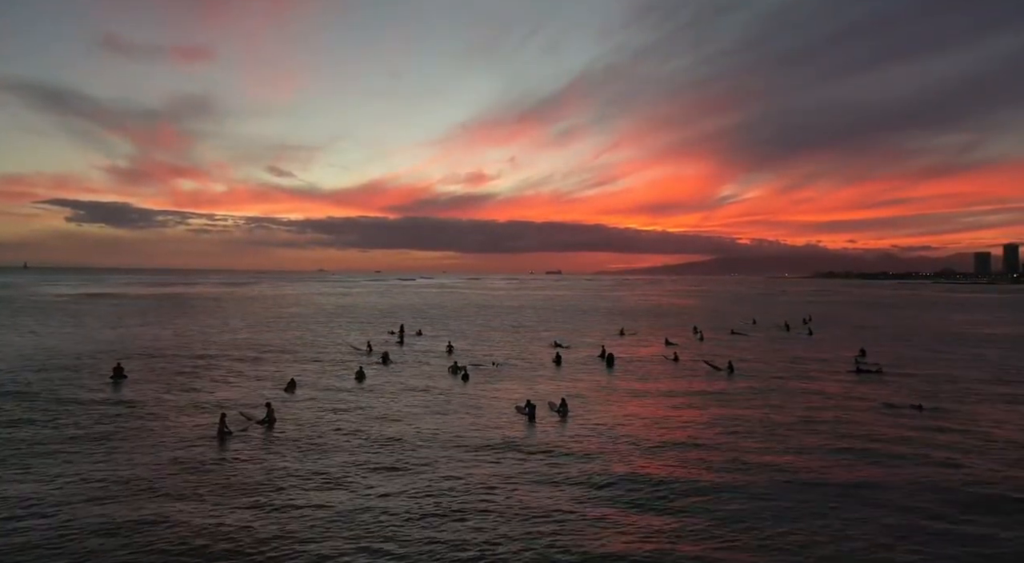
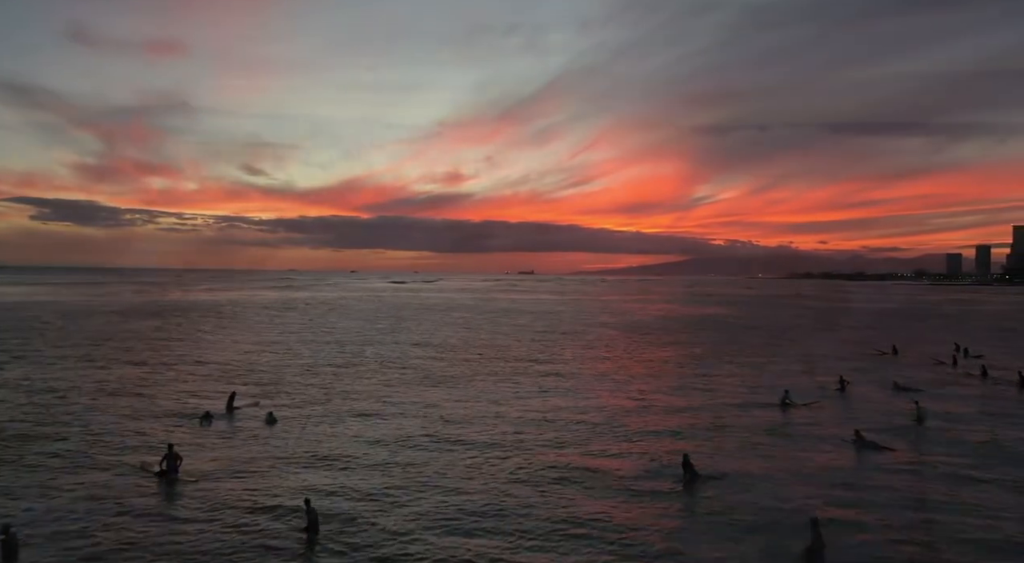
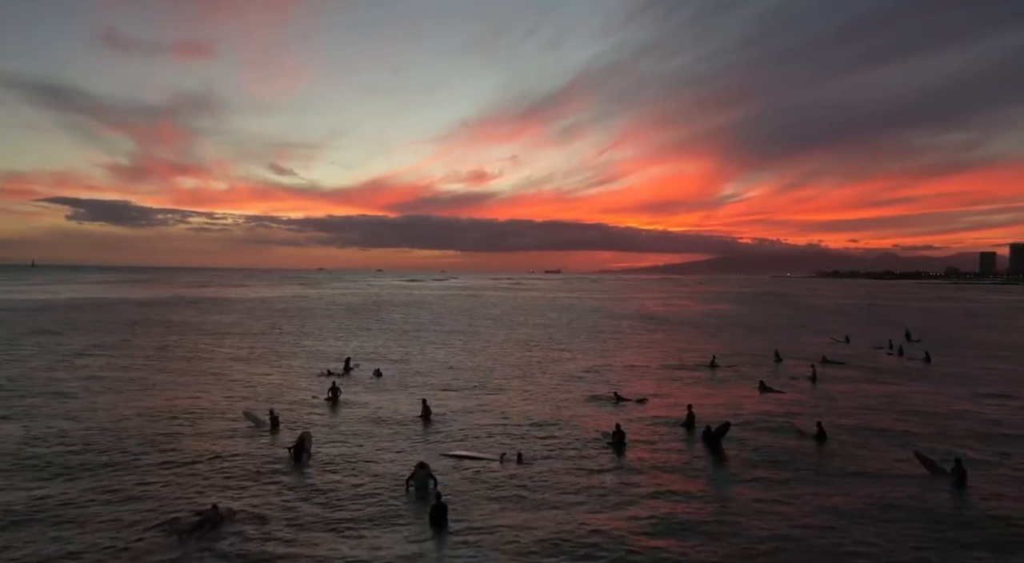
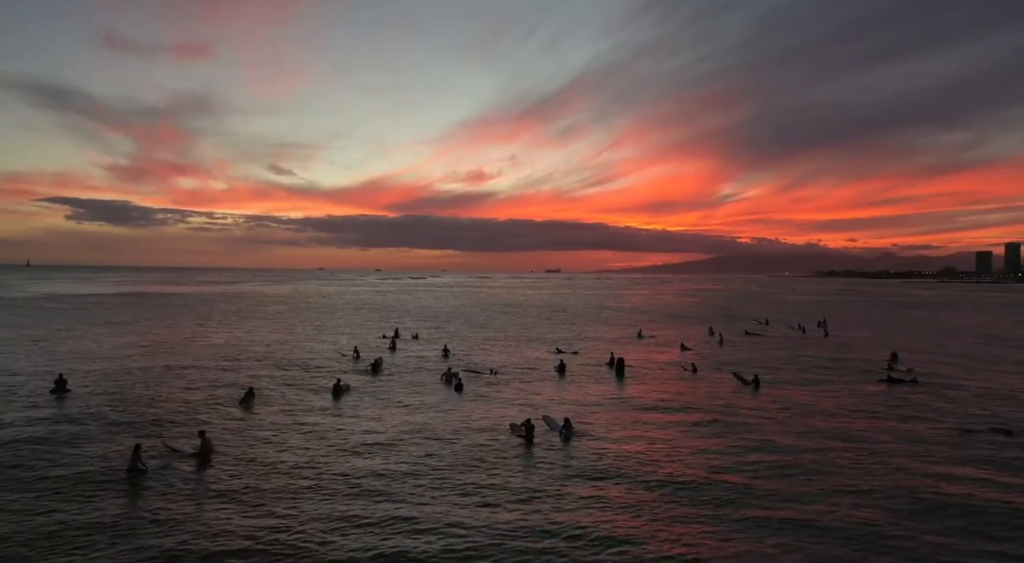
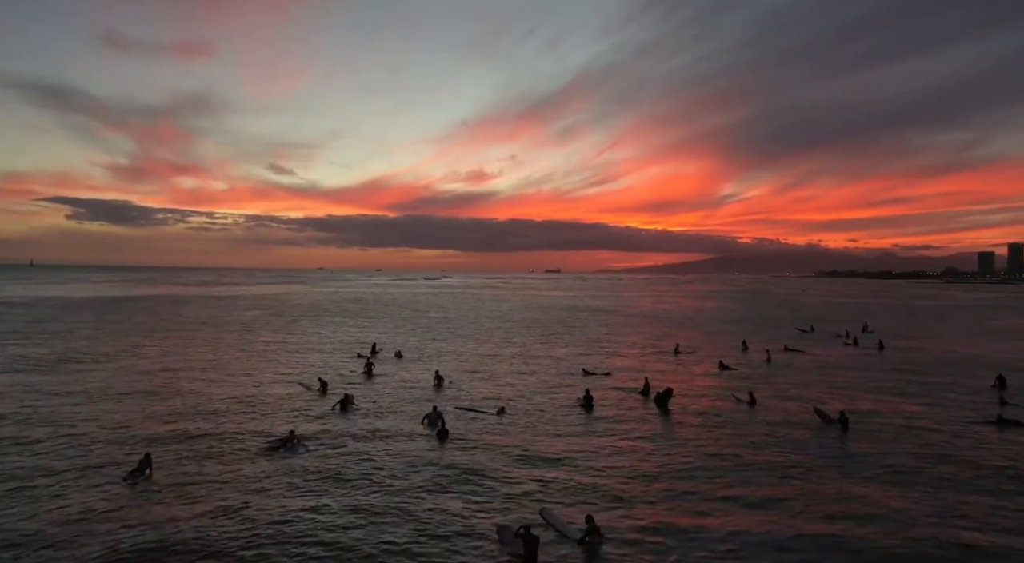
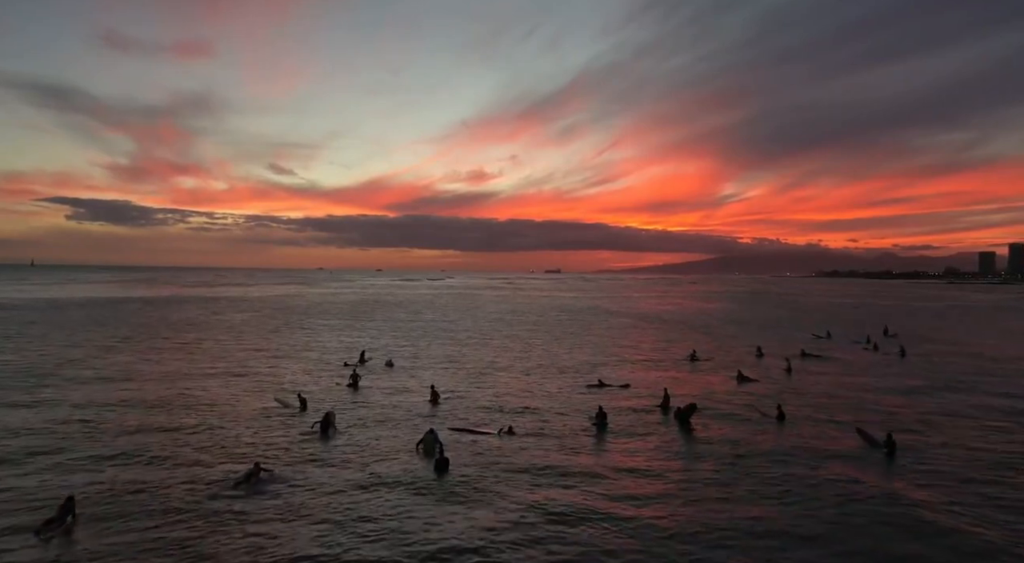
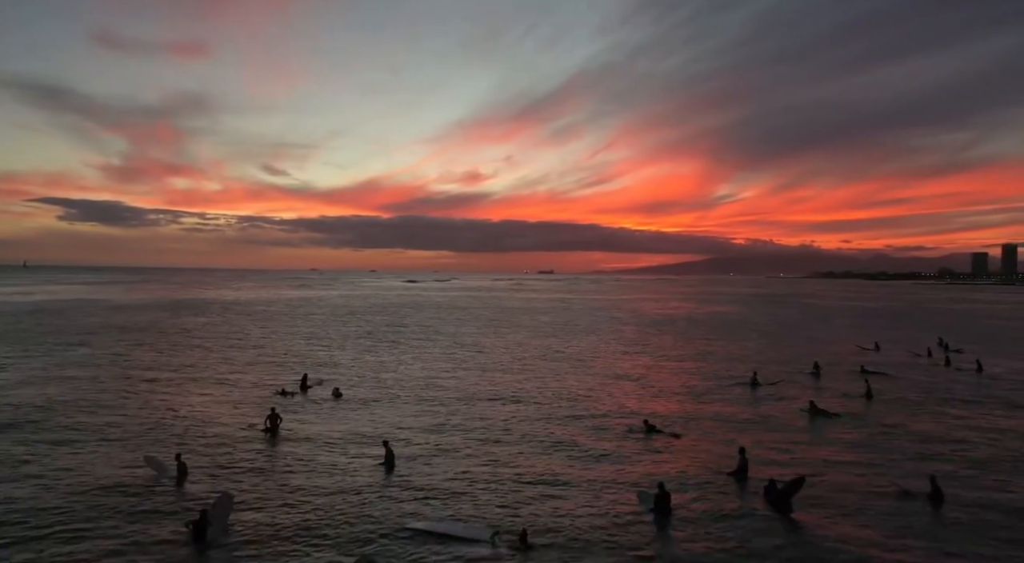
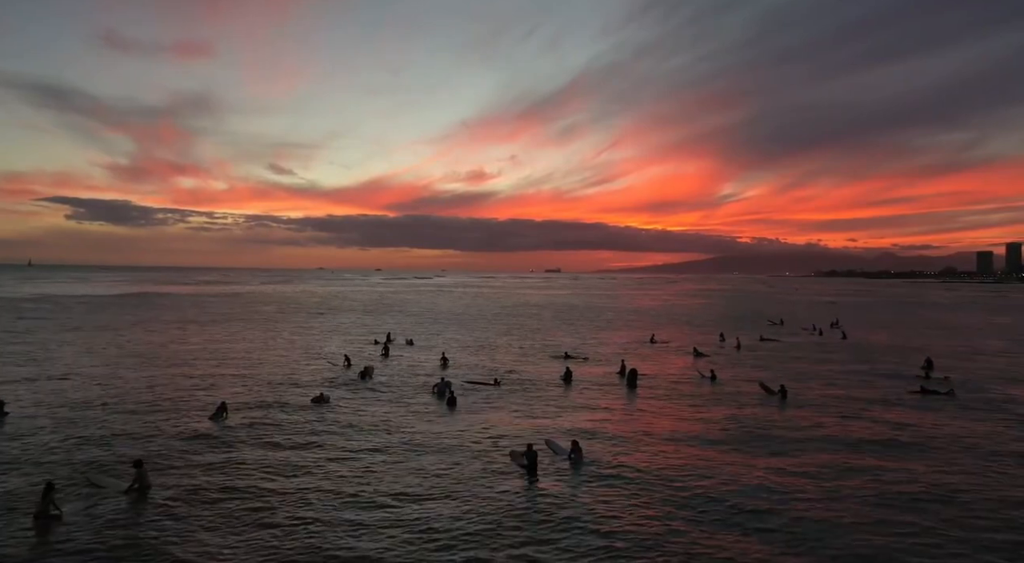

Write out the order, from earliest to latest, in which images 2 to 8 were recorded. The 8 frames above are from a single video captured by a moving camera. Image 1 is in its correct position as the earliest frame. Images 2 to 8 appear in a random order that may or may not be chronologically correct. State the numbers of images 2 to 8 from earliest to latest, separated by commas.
4, 8, 5, 6, 3, 7, 2
